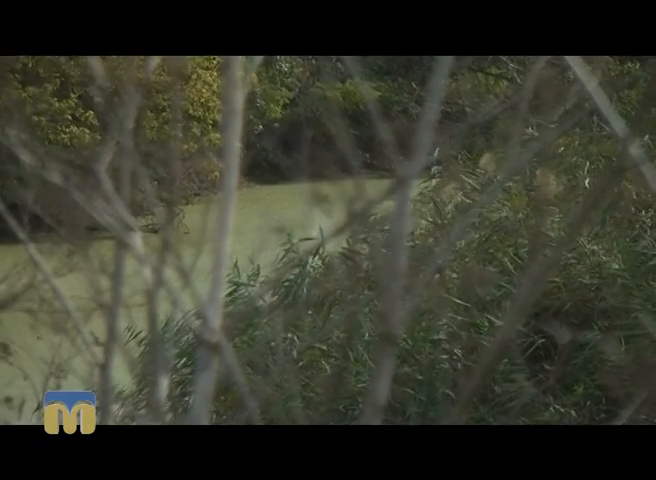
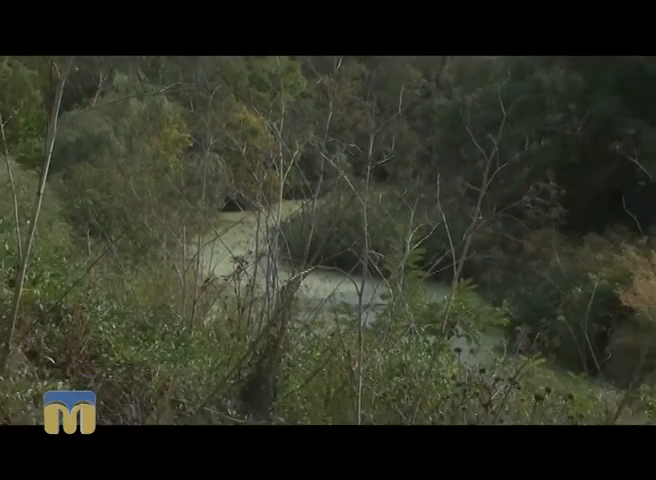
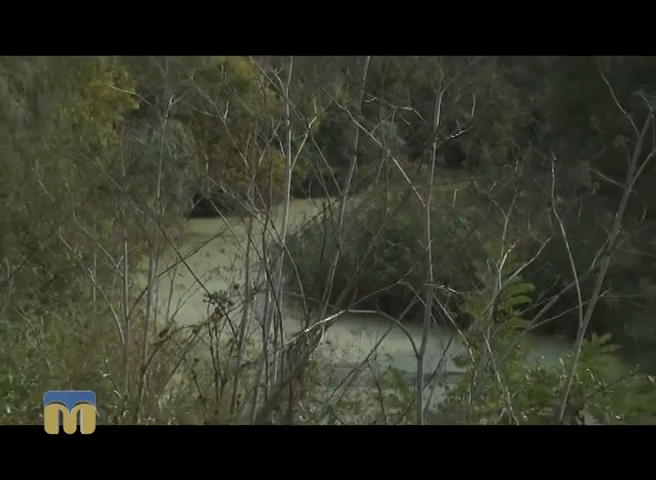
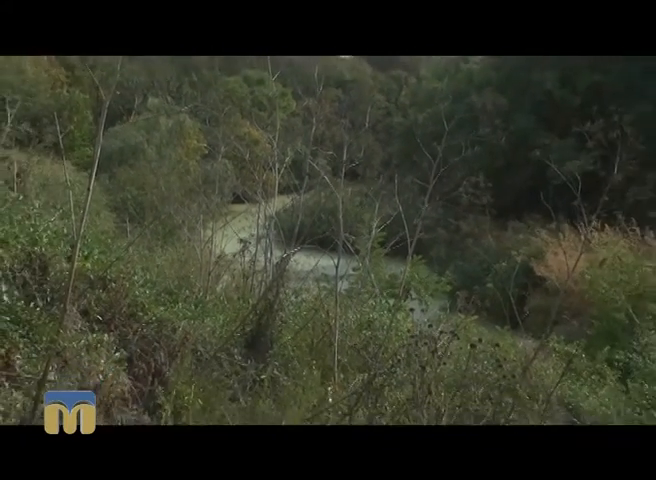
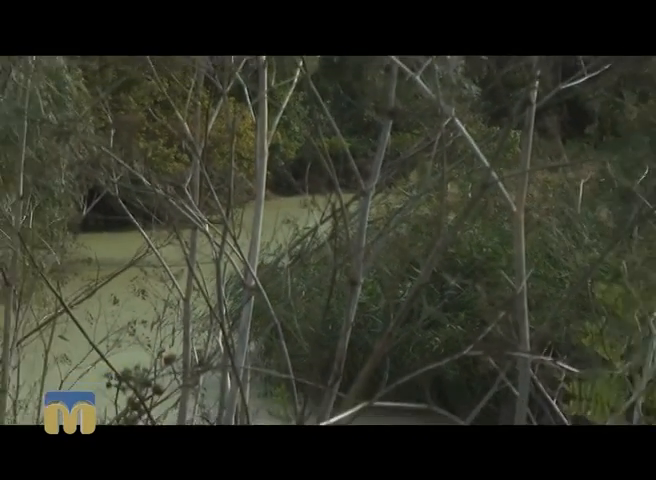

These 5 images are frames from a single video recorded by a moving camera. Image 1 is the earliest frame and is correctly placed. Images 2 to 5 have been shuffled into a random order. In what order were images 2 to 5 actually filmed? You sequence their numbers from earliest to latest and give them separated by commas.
5, 3, 2, 4
